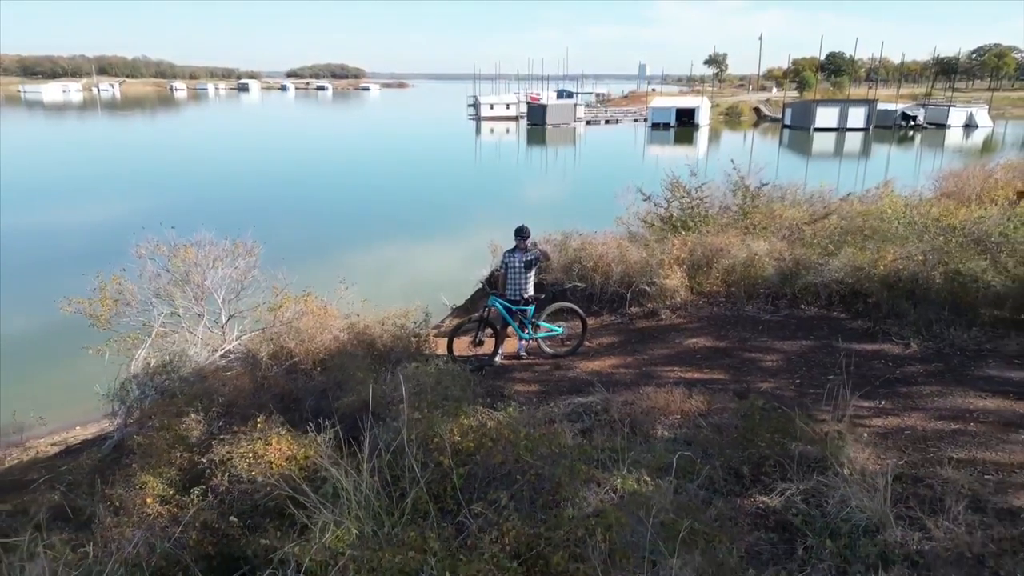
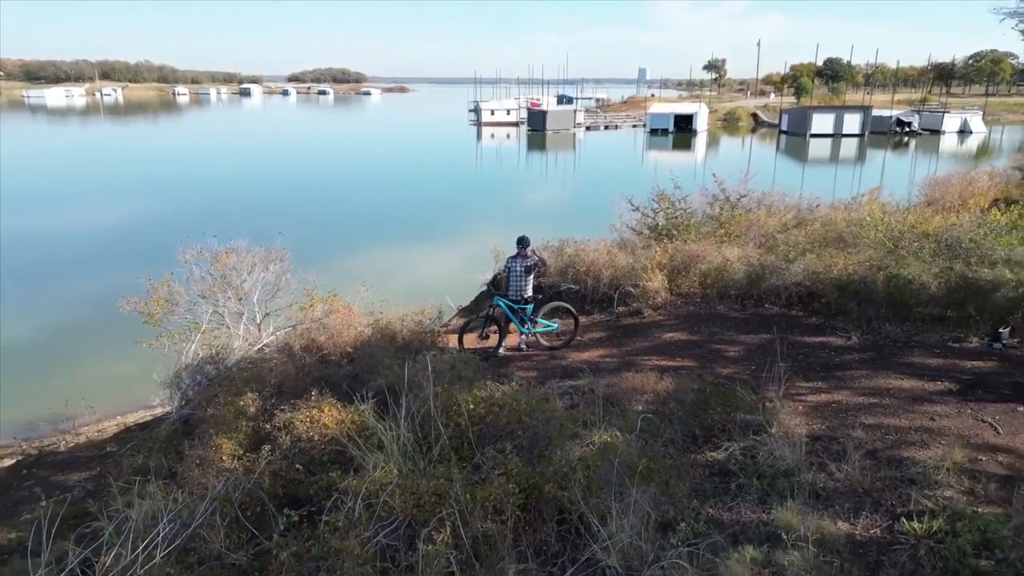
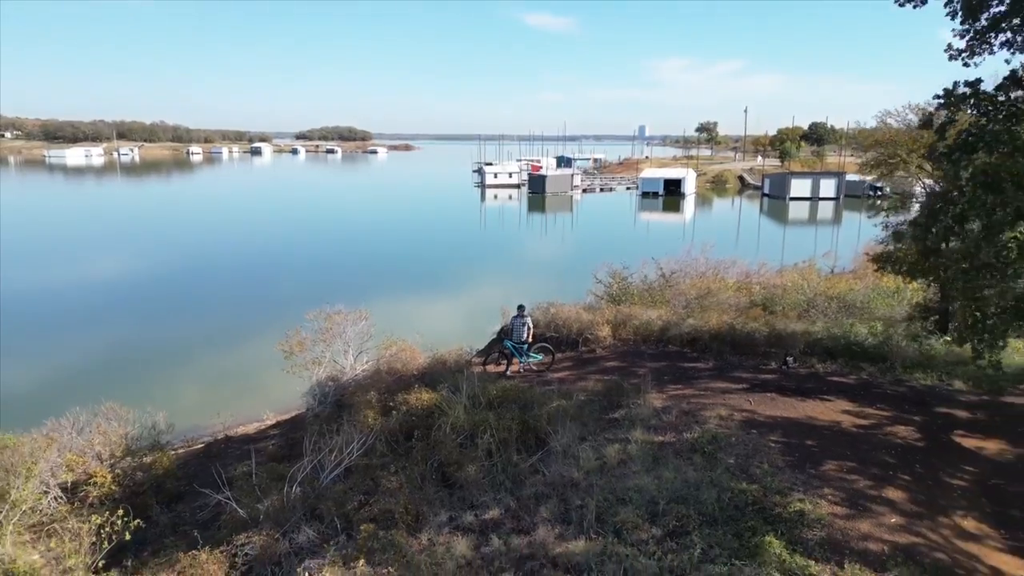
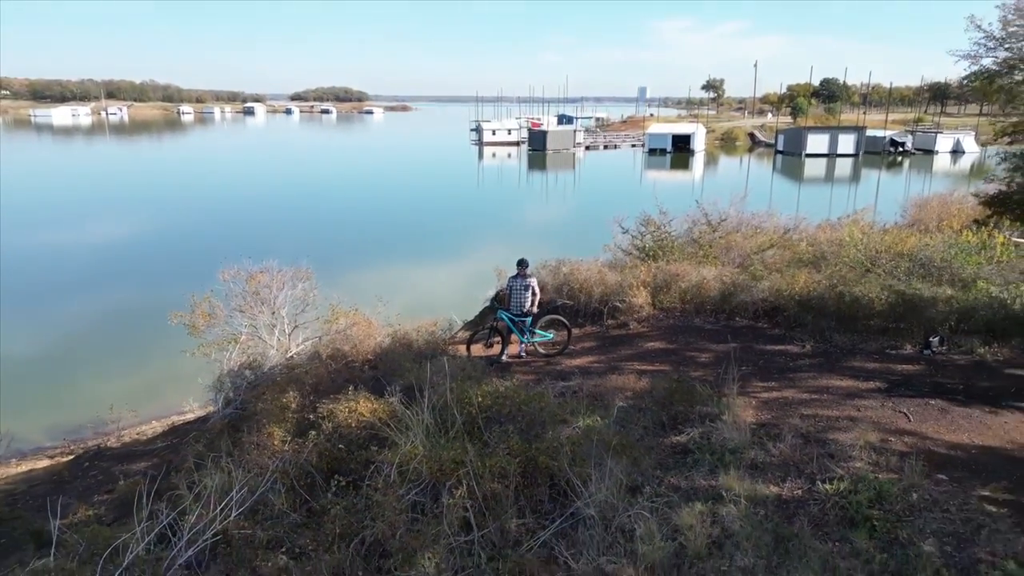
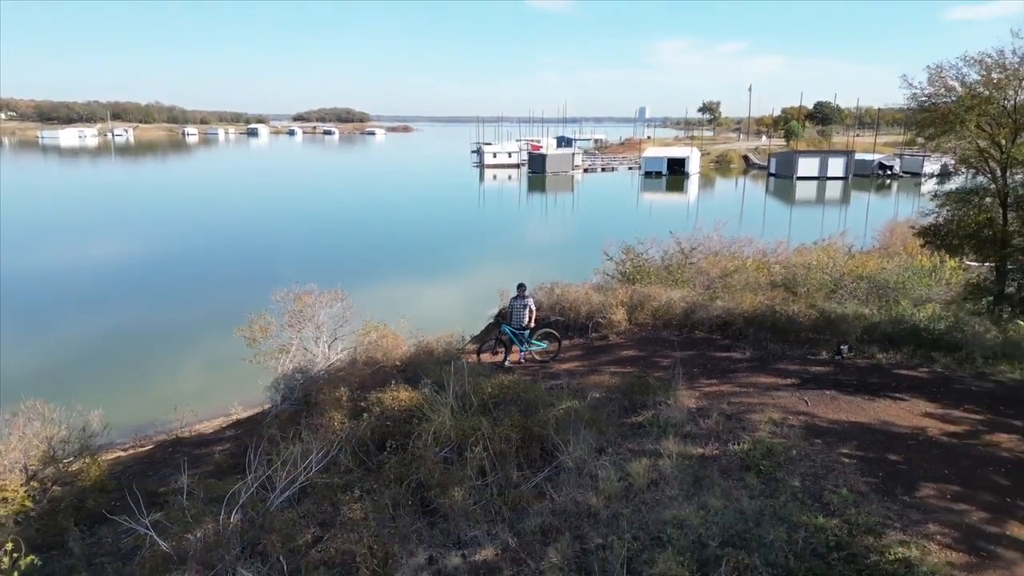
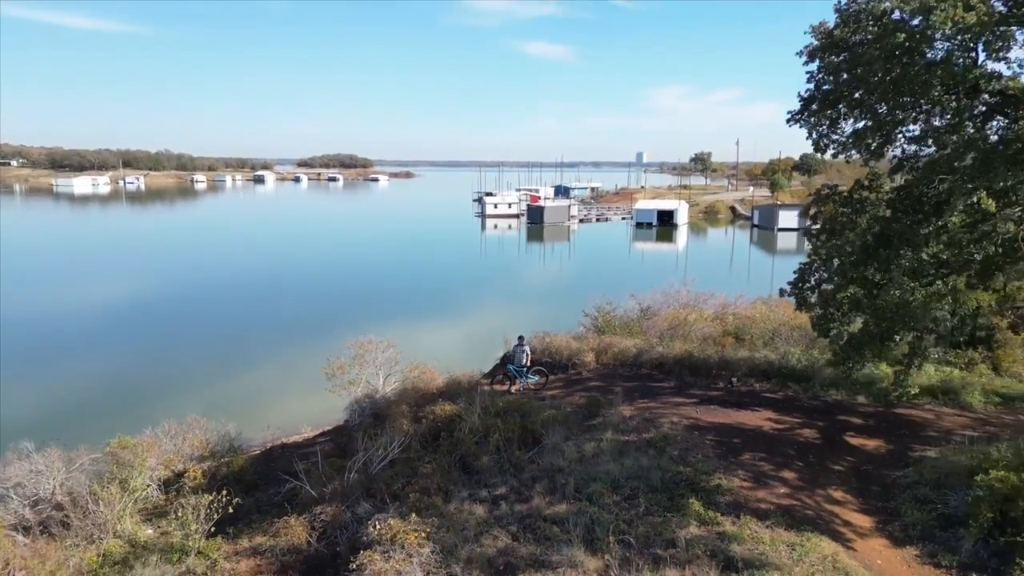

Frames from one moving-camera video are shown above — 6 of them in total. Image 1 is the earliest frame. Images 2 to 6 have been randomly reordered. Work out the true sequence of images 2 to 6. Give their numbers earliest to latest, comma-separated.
2, 4, 5, 3, 6
